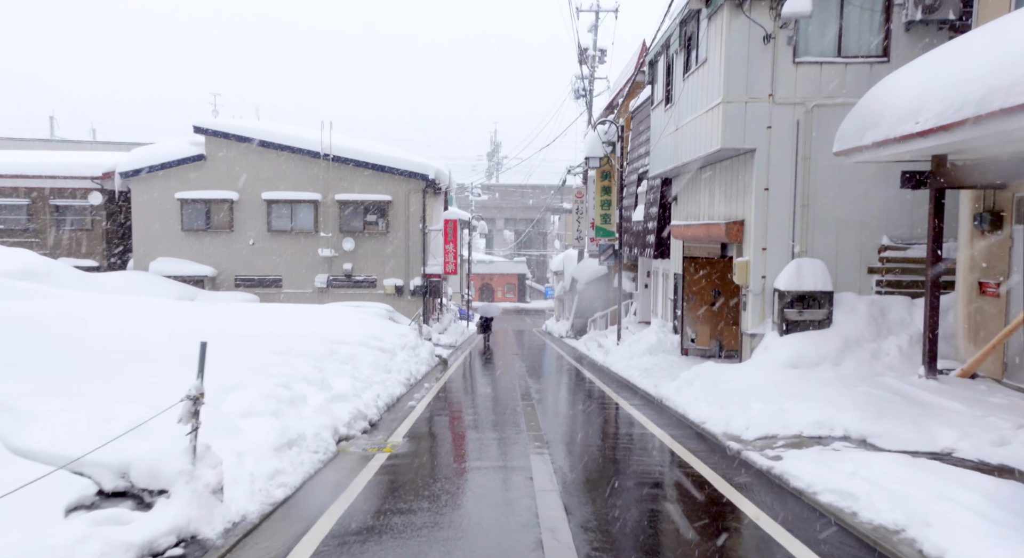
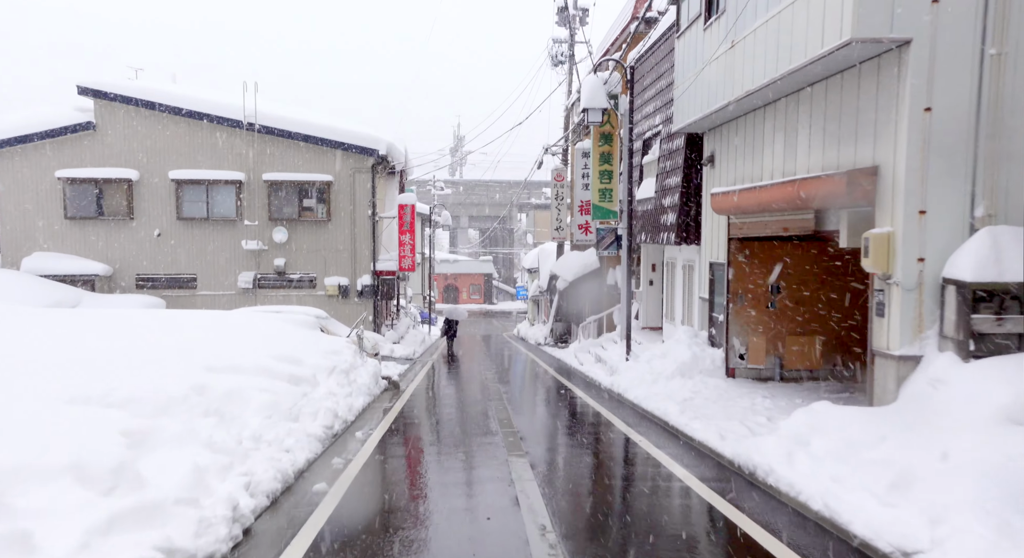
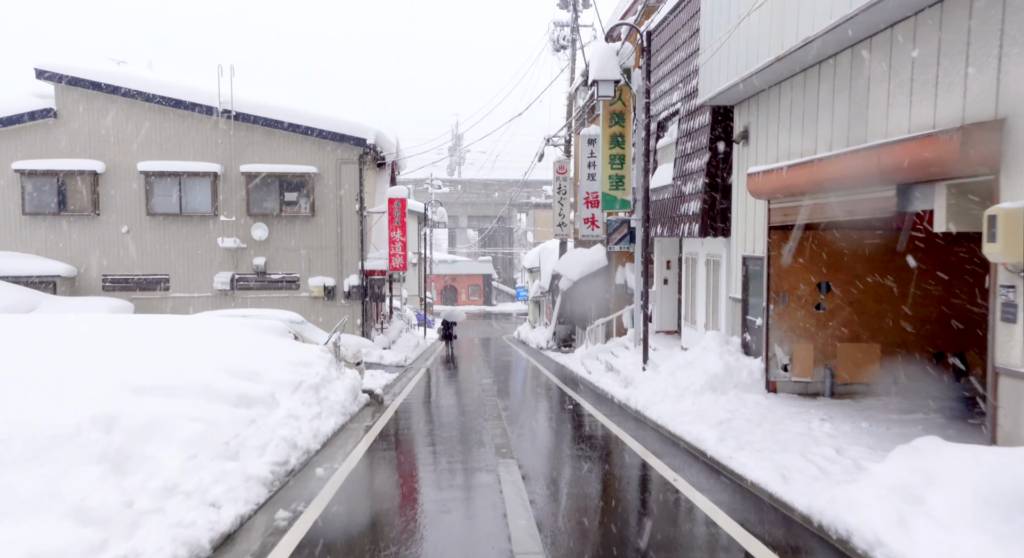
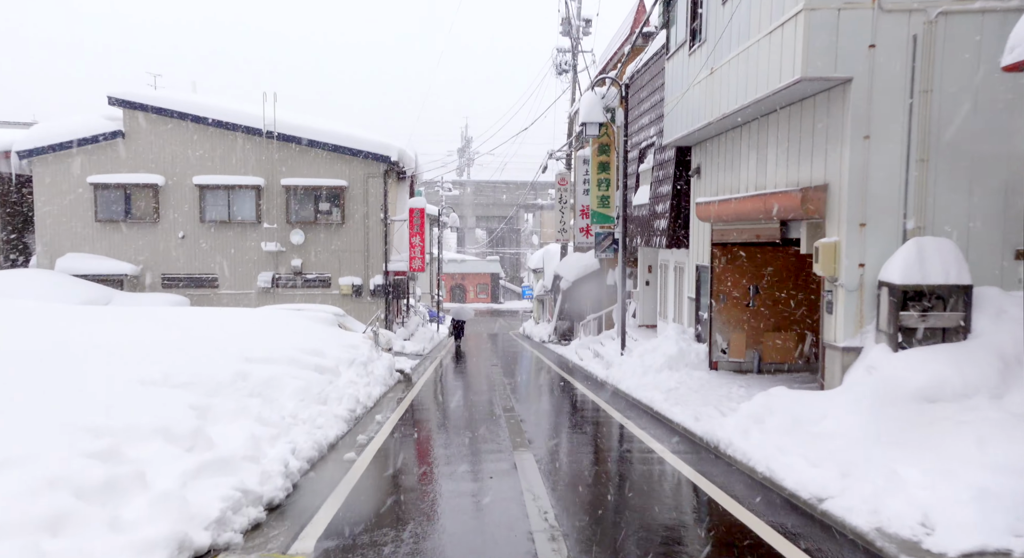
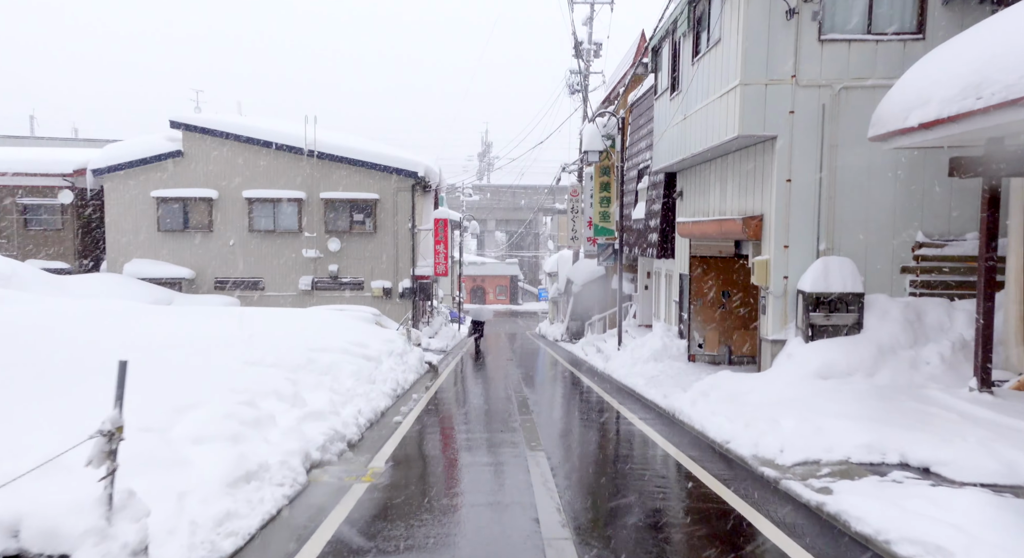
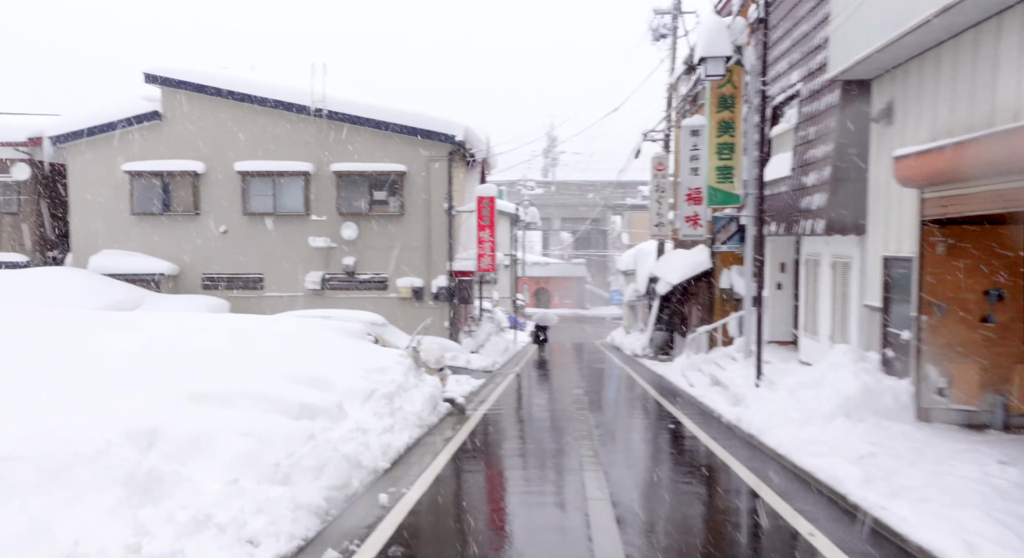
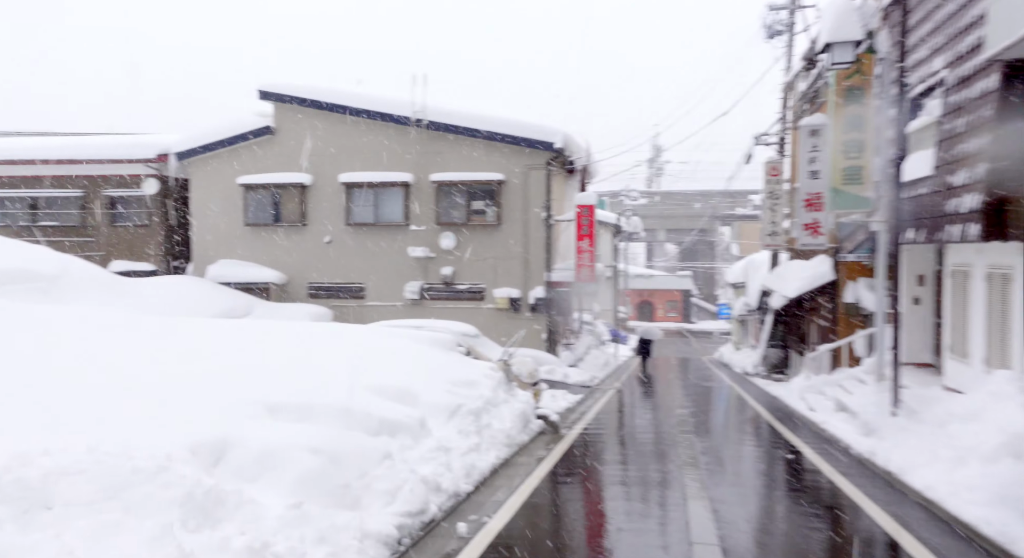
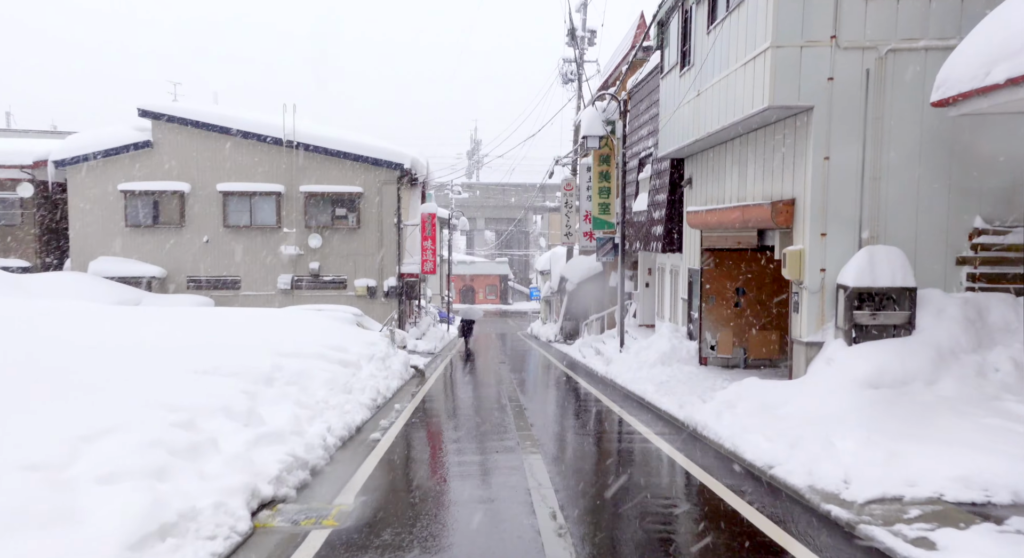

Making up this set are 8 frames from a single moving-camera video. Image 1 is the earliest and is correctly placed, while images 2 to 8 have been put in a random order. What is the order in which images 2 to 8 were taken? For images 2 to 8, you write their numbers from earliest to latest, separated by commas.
5, 8, 4, 2, 3, 6, 7
